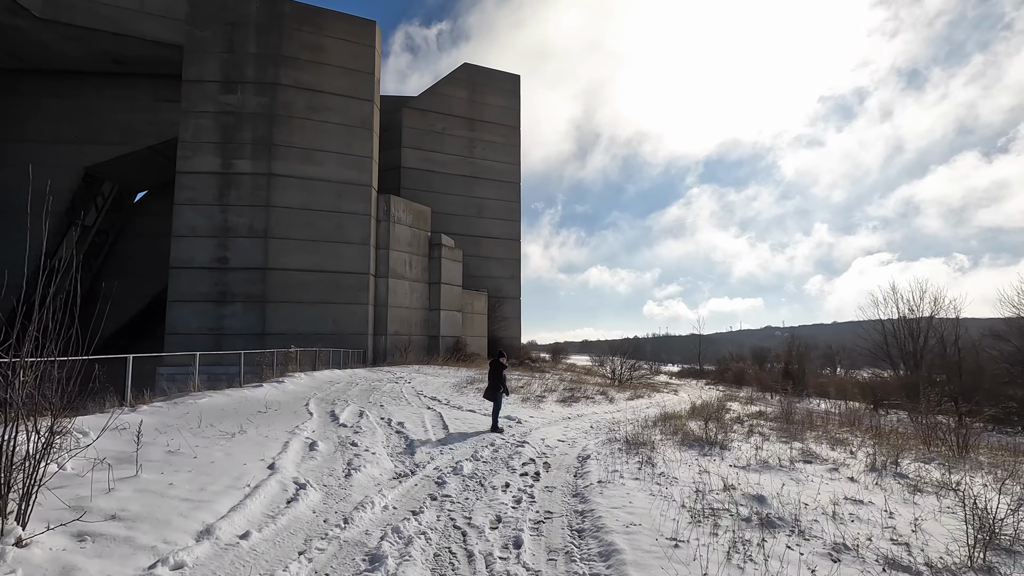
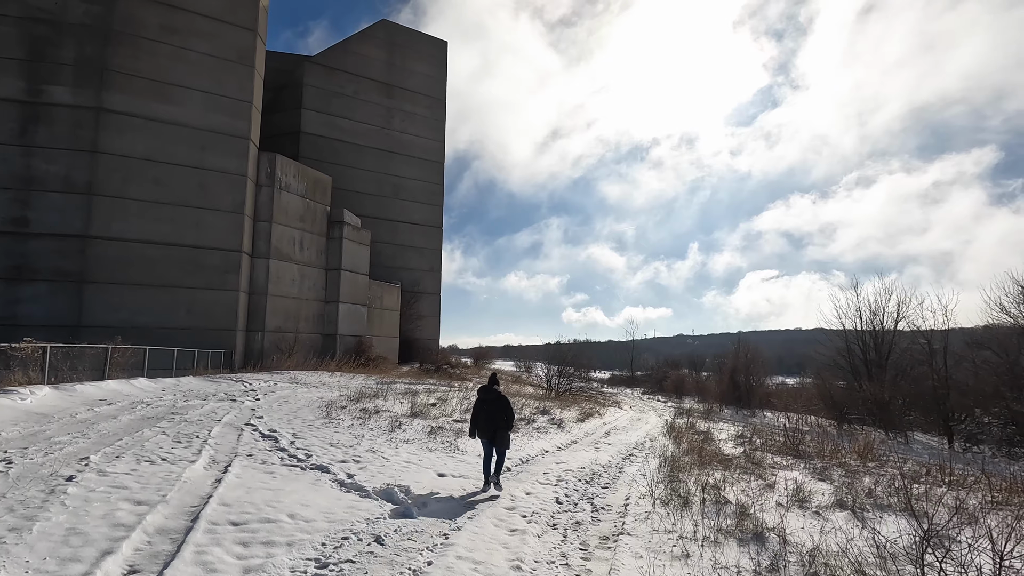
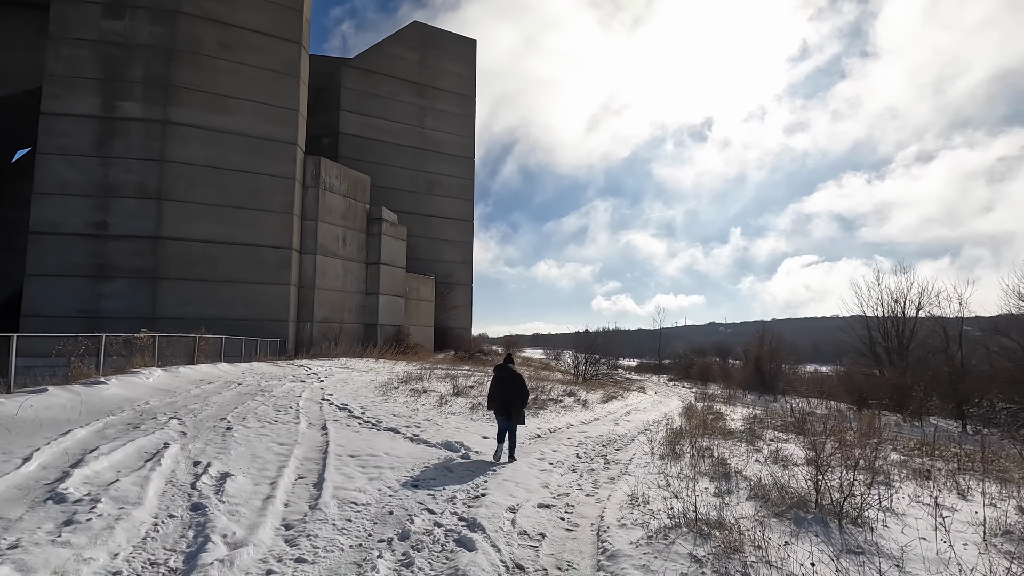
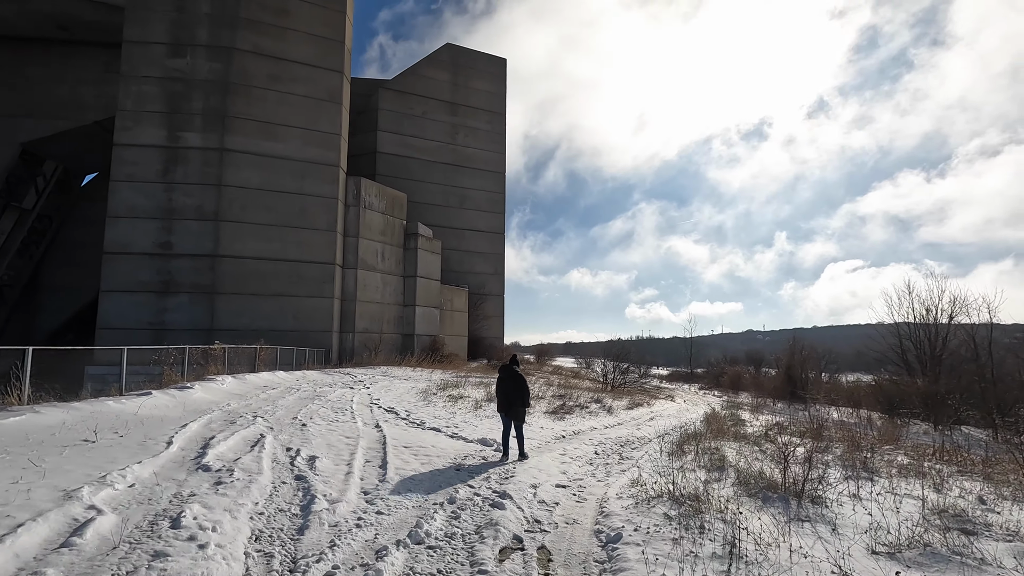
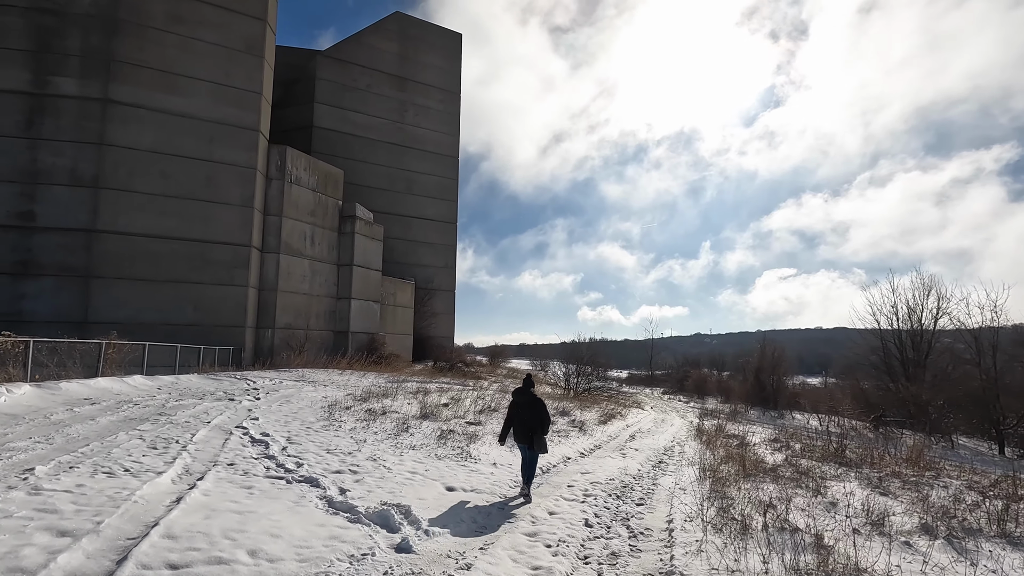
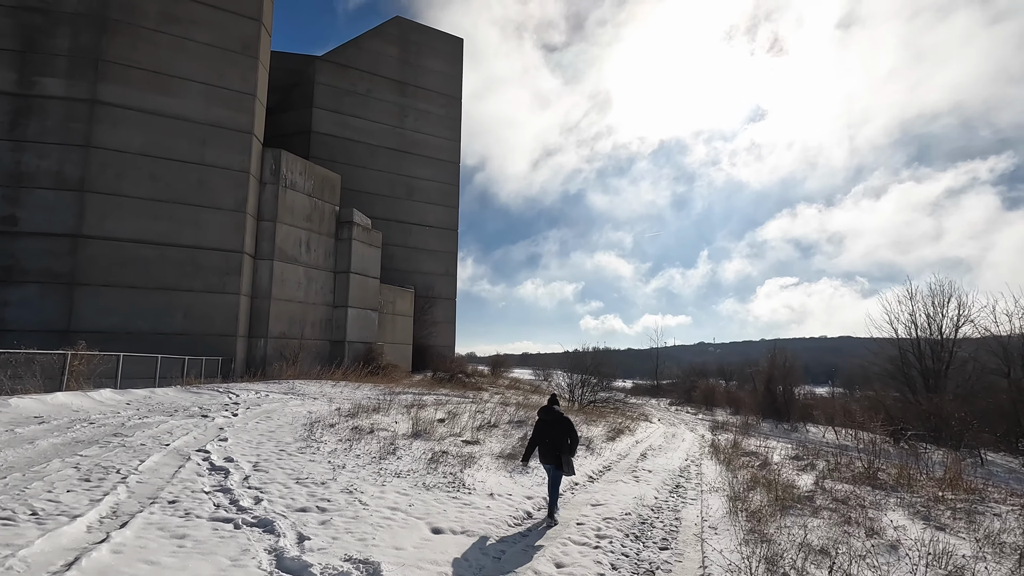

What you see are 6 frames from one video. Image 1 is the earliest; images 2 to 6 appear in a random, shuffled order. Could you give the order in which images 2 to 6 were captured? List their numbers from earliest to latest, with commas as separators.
4, 3, 2, 5, 6
